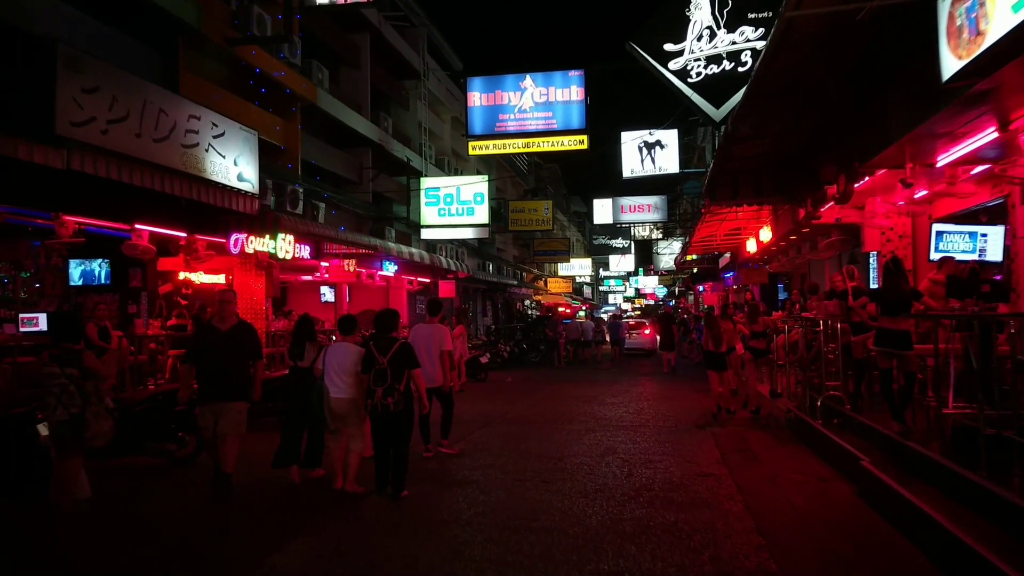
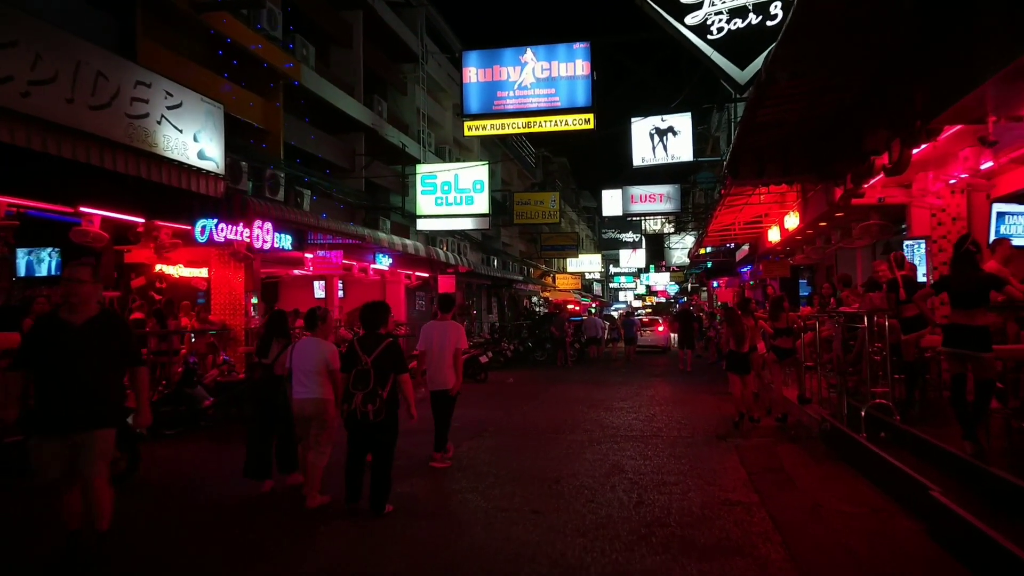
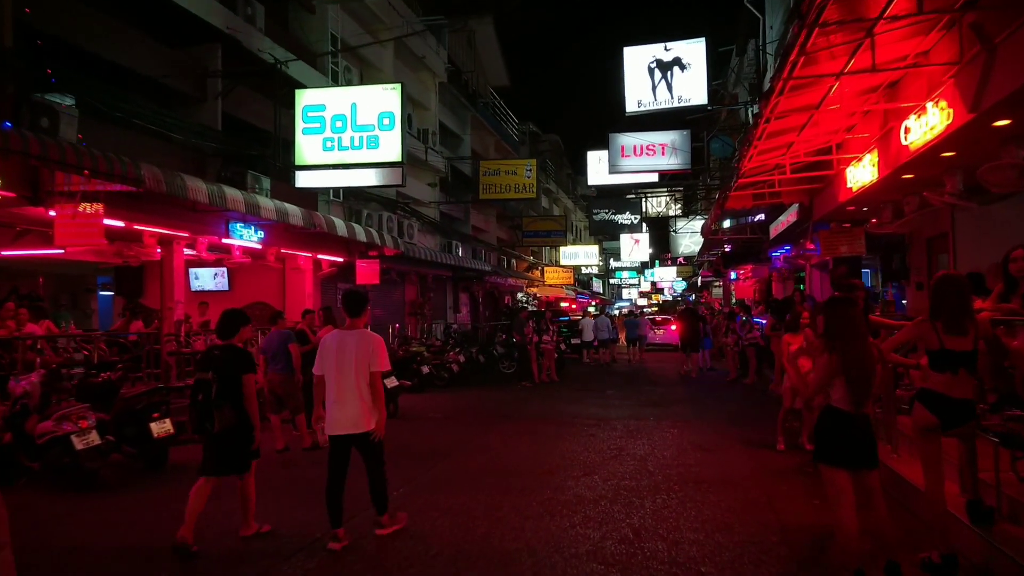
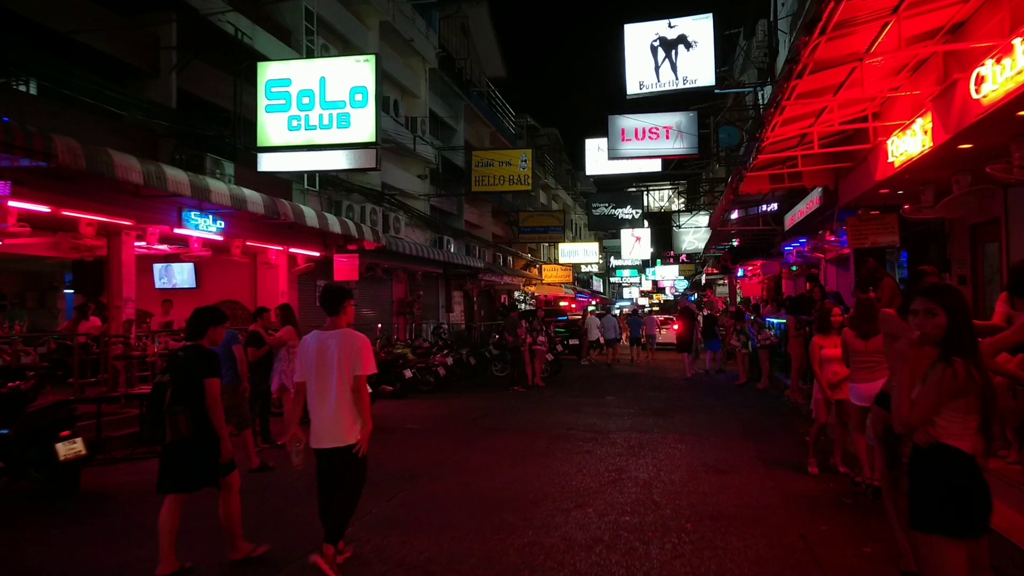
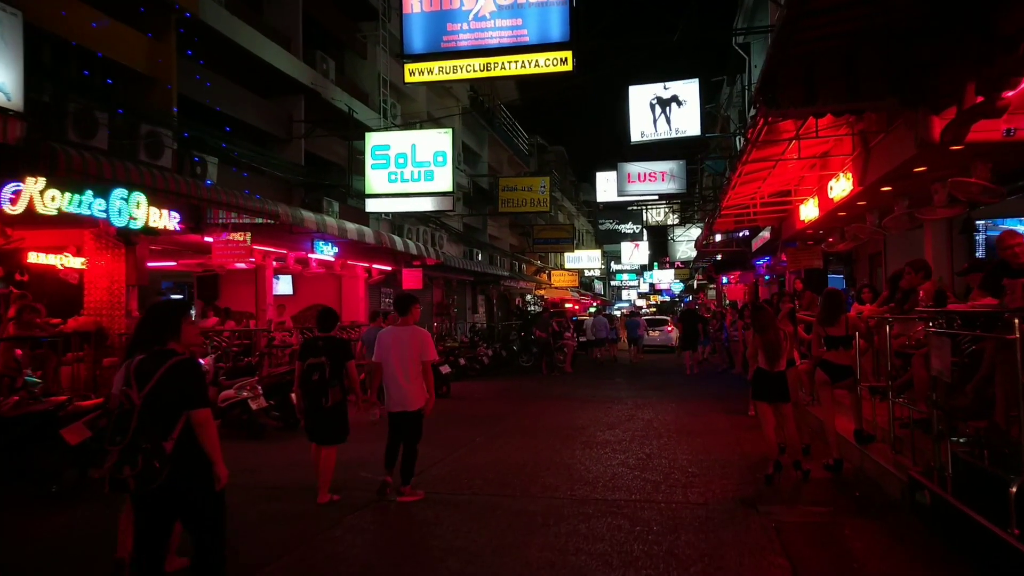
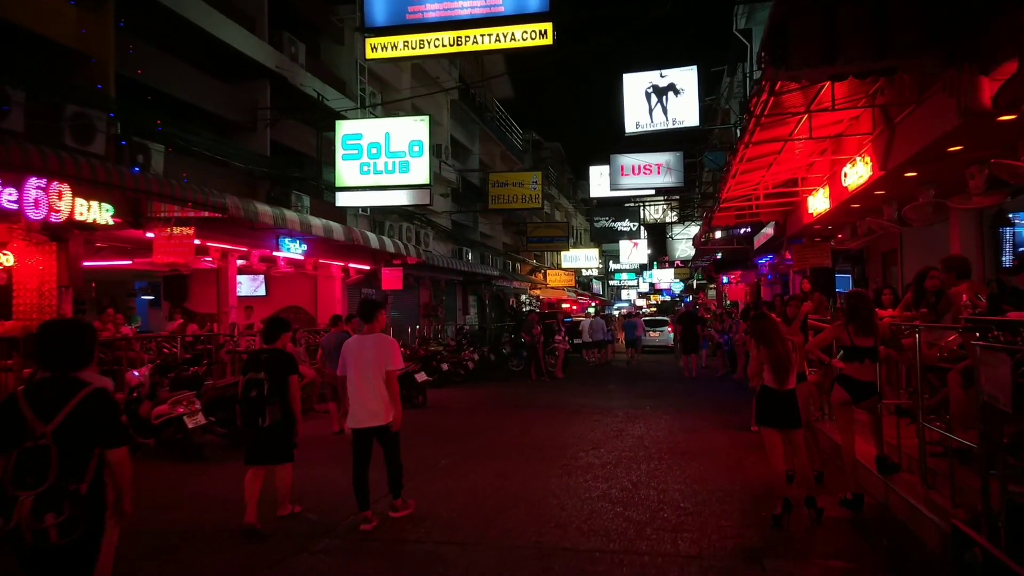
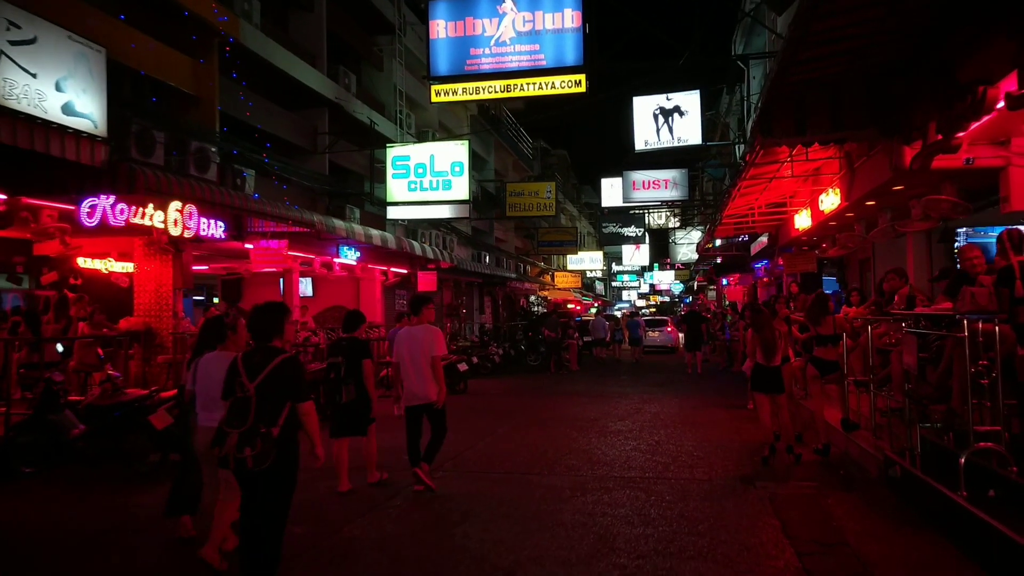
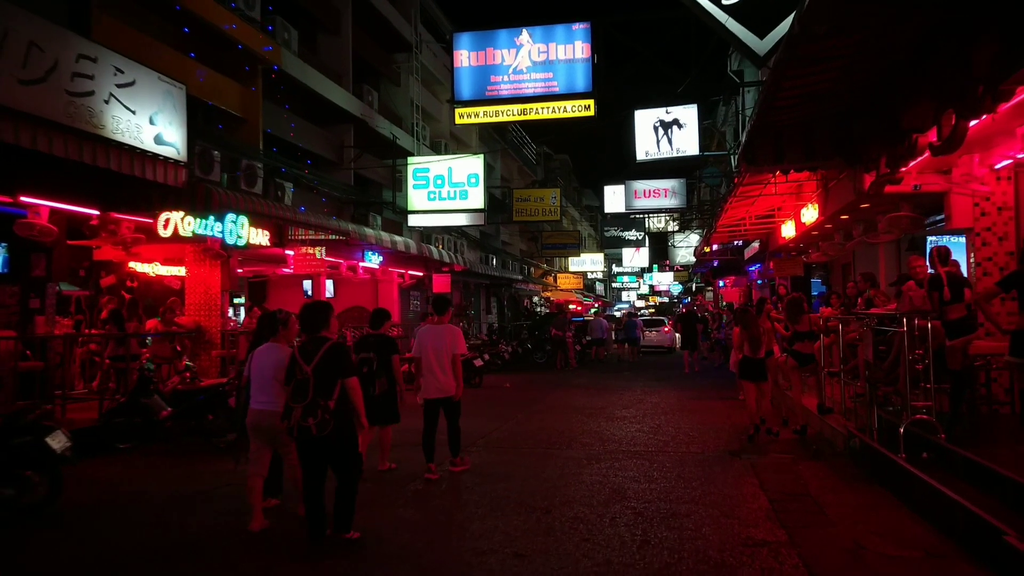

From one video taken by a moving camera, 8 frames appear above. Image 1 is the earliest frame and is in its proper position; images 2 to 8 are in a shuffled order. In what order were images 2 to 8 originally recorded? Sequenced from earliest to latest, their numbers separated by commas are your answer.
2, 8, 7, 5, 6, 3, 4
